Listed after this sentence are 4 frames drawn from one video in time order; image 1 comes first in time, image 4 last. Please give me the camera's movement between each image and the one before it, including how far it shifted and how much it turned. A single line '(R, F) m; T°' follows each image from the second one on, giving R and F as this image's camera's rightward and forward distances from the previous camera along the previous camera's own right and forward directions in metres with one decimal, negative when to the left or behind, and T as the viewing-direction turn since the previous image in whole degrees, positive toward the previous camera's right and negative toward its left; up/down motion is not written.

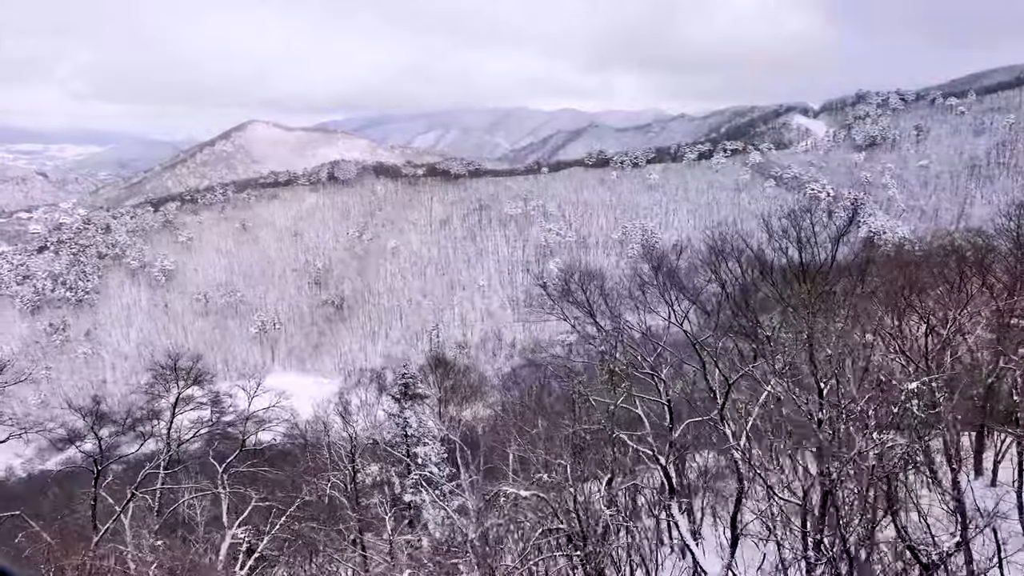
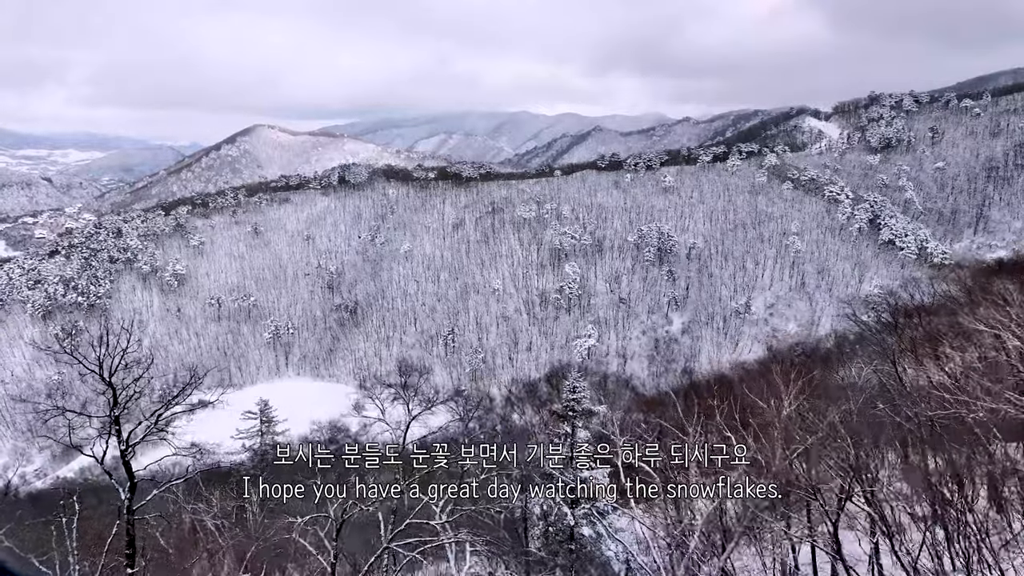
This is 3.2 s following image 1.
(-1.1, +0.4) m; 0°
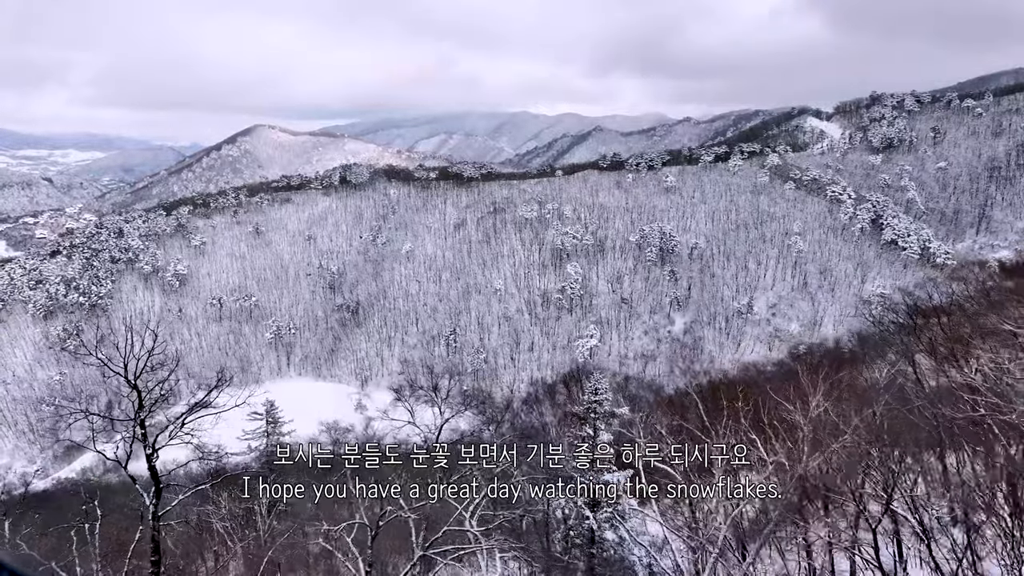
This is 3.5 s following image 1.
(-0.1, +0.1) m; 0°
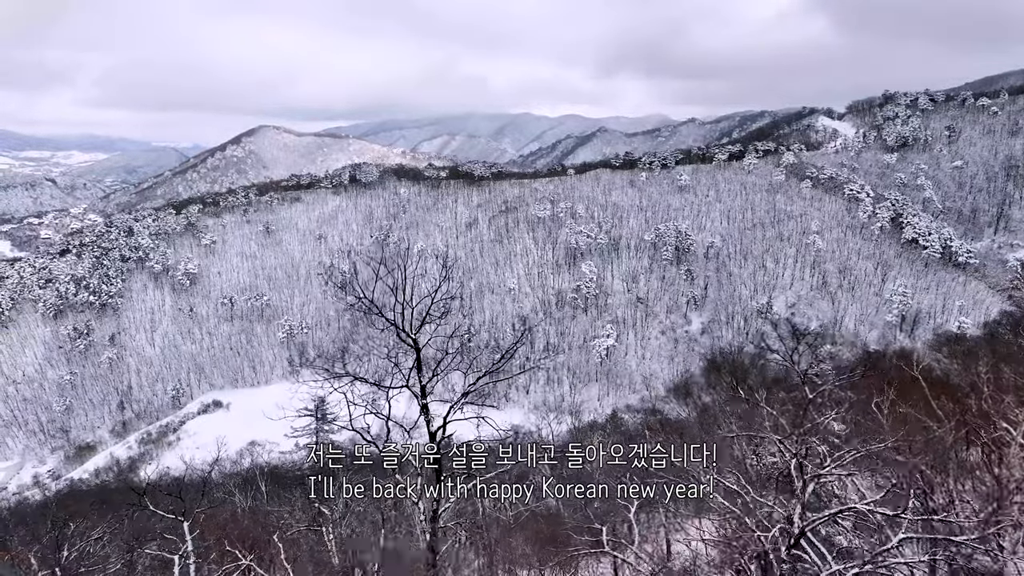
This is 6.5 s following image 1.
(-1.1, +0.4) m; 0°
